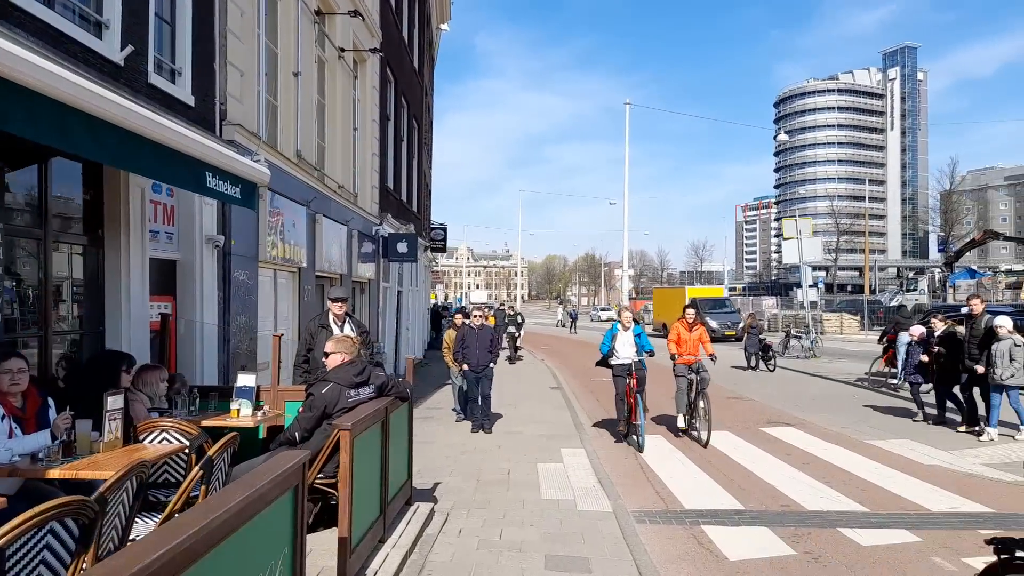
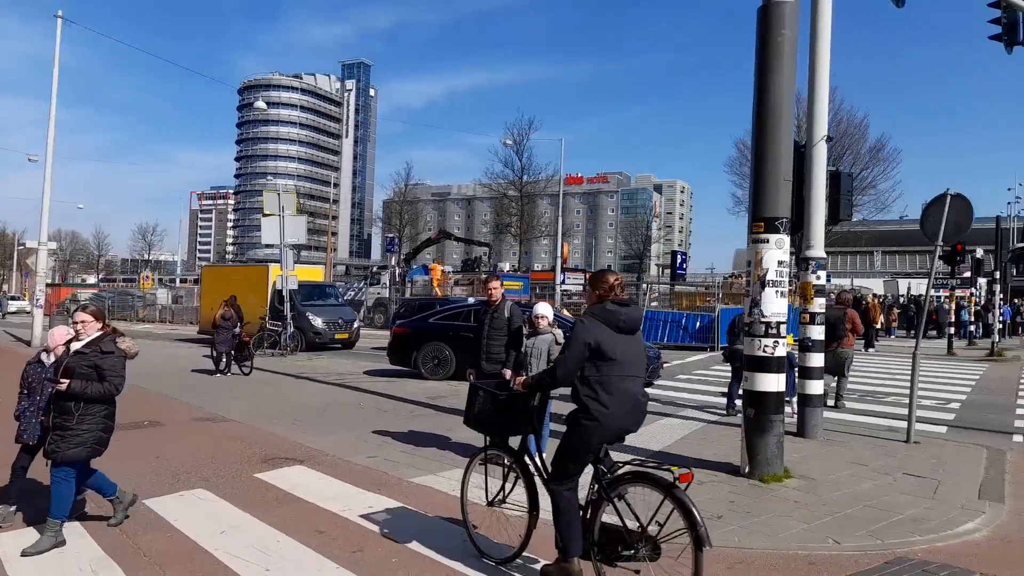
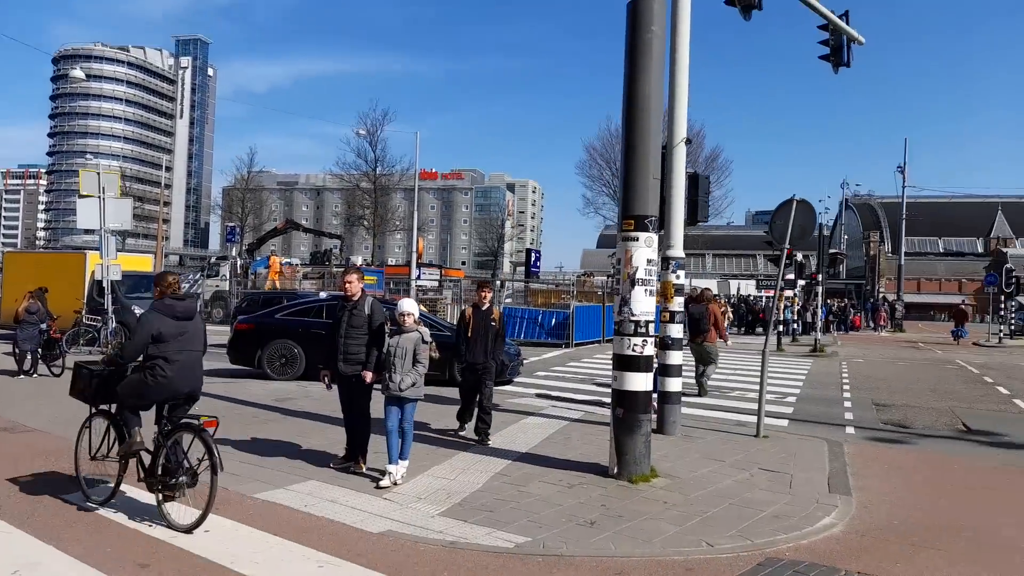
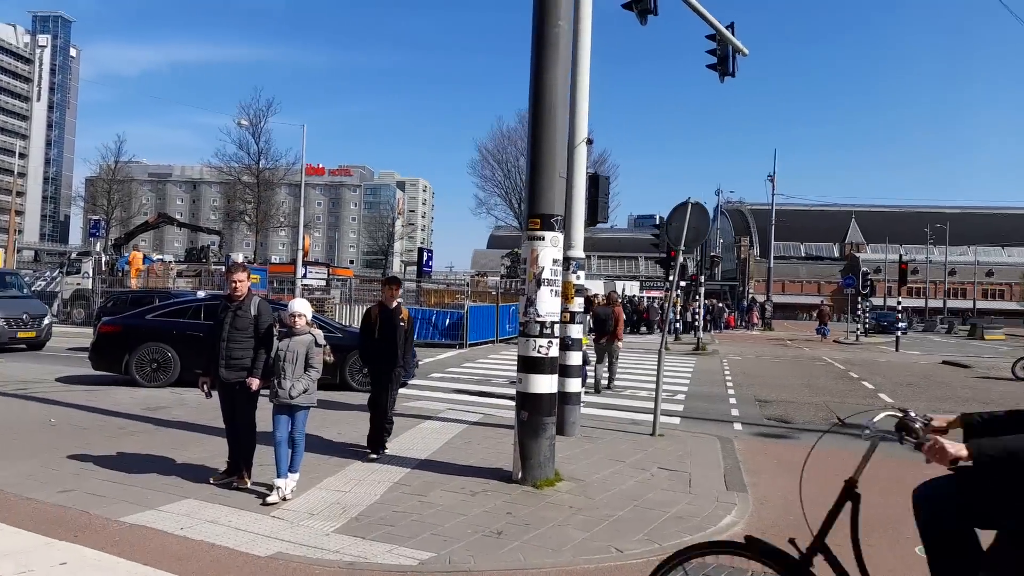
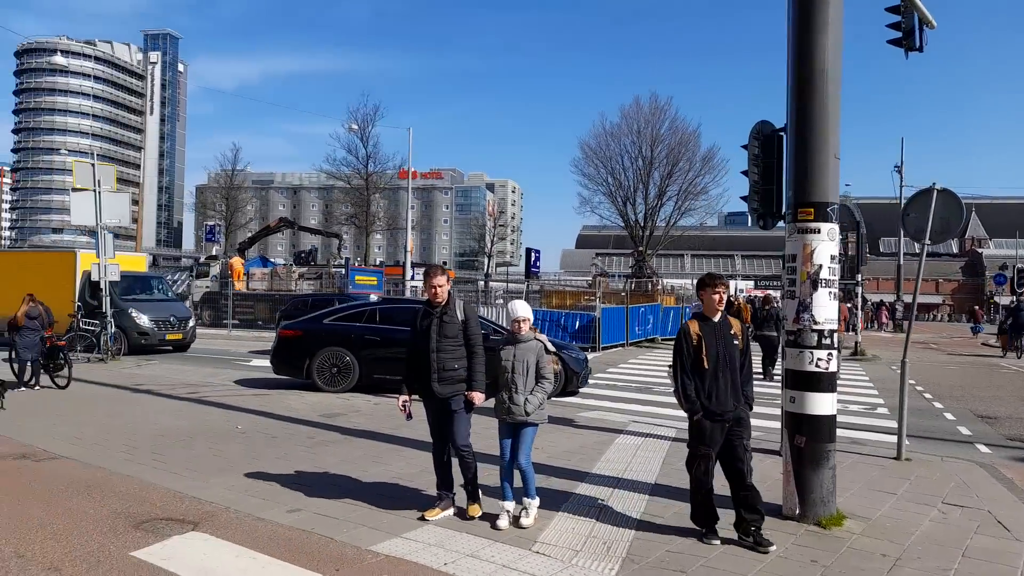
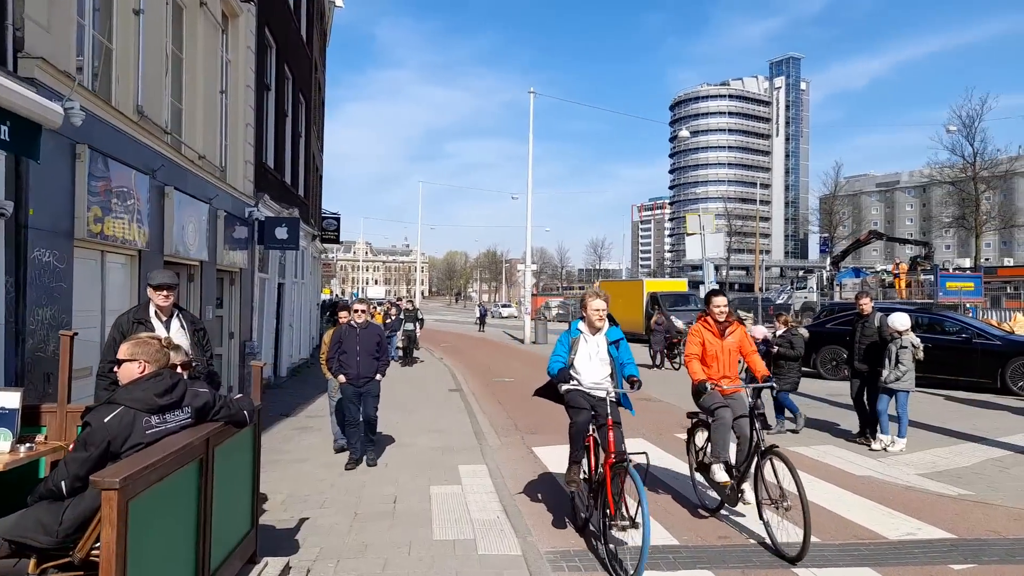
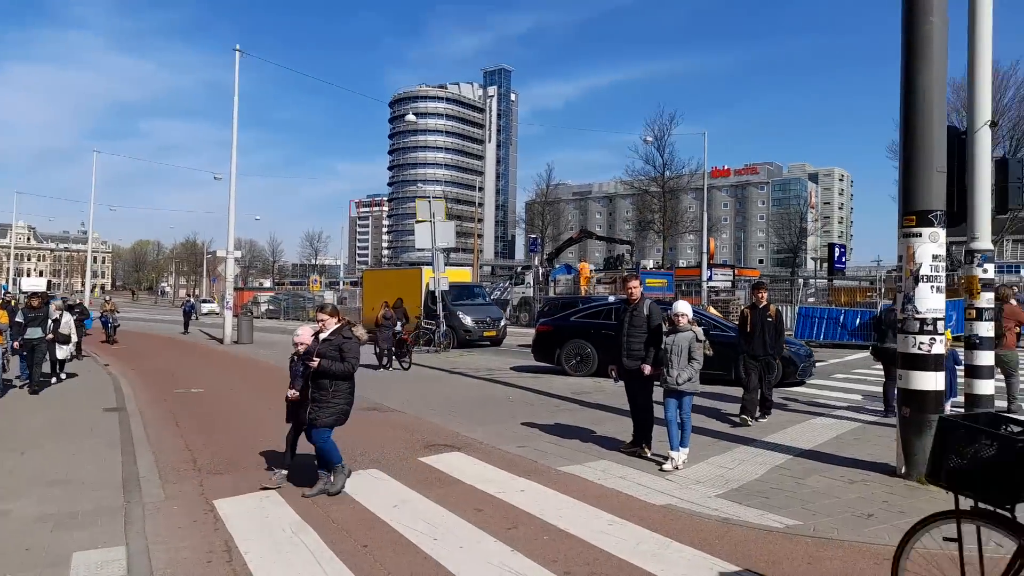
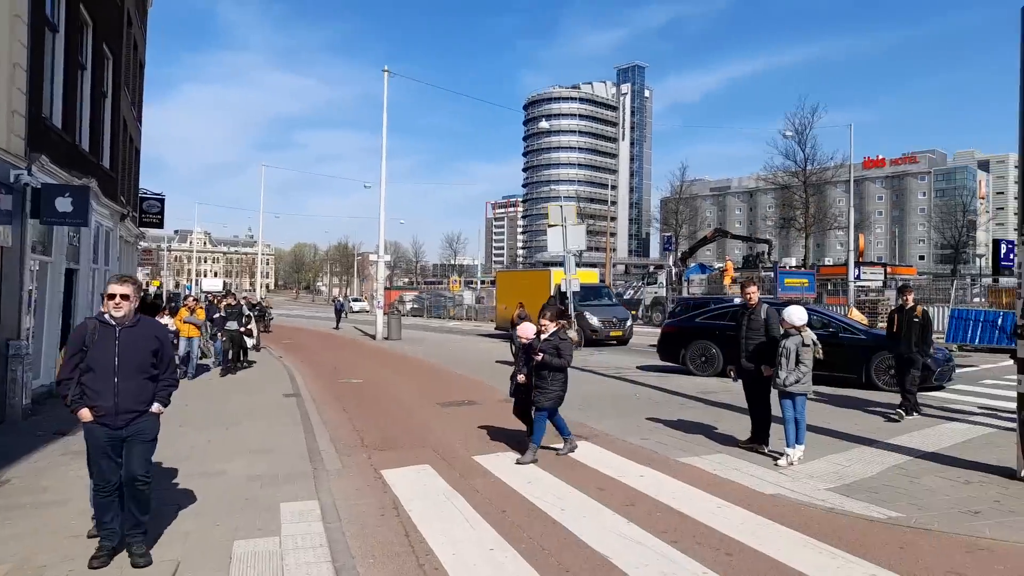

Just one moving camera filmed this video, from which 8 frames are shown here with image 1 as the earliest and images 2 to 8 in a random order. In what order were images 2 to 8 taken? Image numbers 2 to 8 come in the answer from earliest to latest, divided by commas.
6, 8, 7, 2, 3, 4, 5
